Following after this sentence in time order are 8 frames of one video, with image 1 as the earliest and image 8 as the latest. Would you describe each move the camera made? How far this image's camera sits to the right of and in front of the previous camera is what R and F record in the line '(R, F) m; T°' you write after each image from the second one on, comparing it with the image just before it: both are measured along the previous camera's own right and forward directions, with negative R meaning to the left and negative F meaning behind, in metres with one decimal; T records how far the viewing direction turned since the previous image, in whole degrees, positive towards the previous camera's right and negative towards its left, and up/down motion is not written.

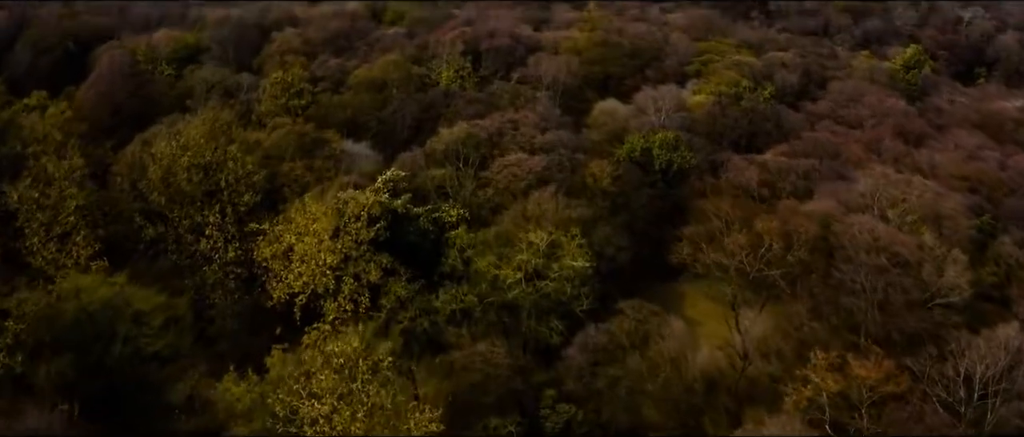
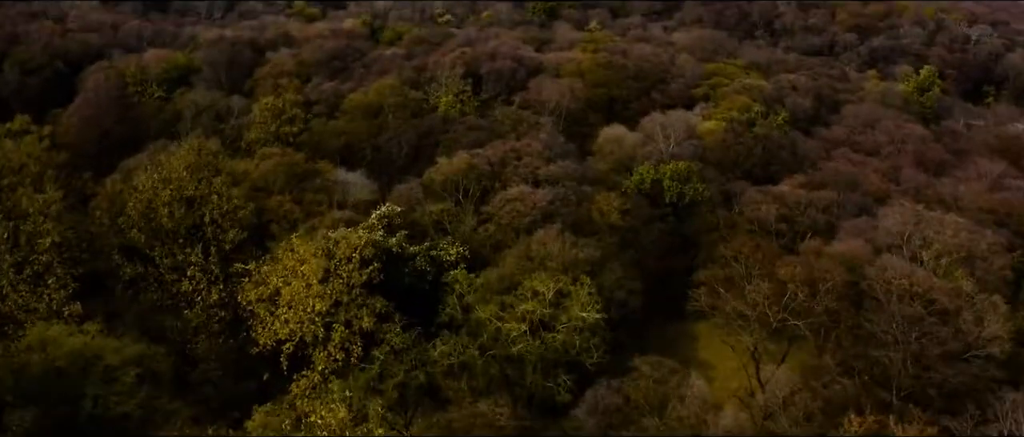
(-0.1, +1.5) m; 0°
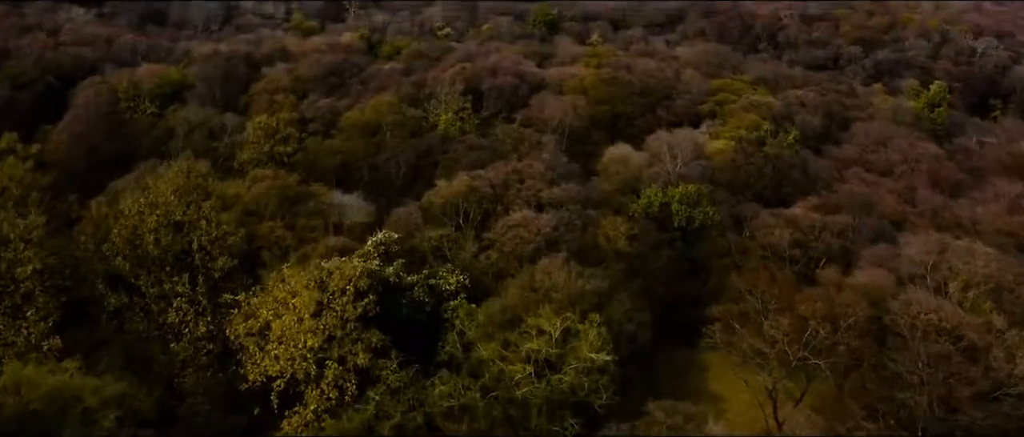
(-0.1, +1.0) m; 0°
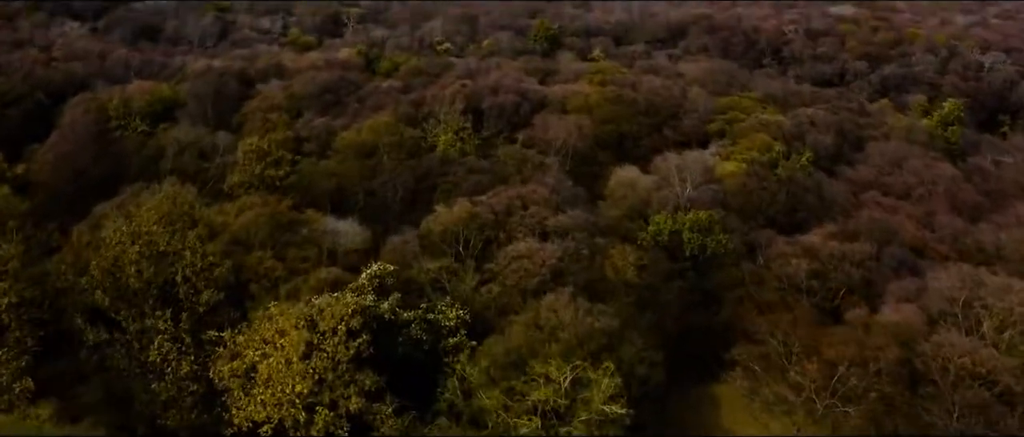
(-0.1, +1.3) m; 0°
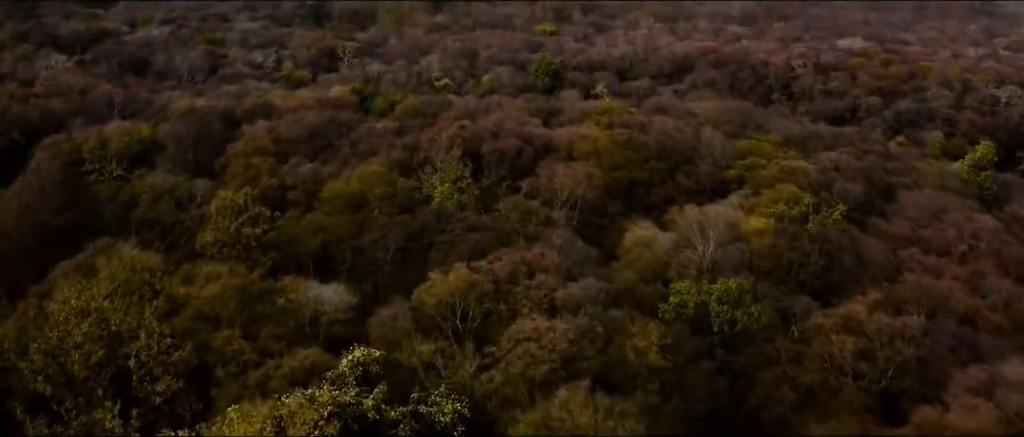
(-0.1, +2.8) m; 0°
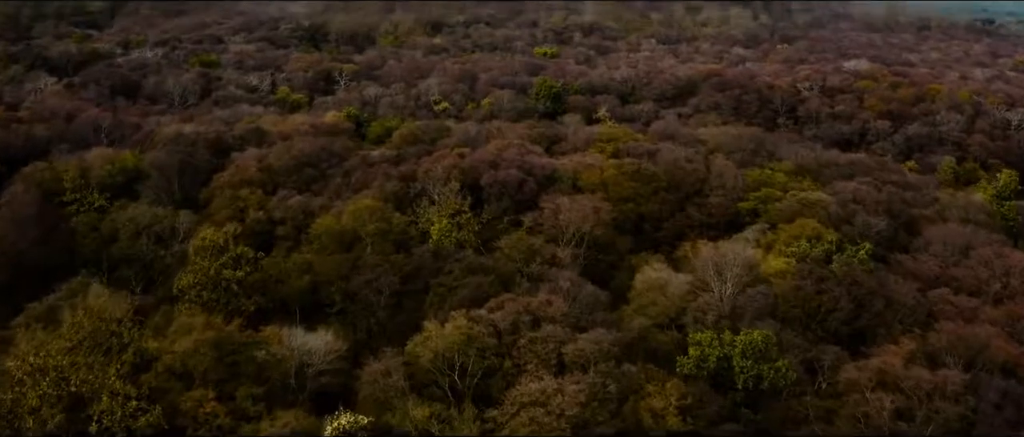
(-0.1, +1.8) m; 0°
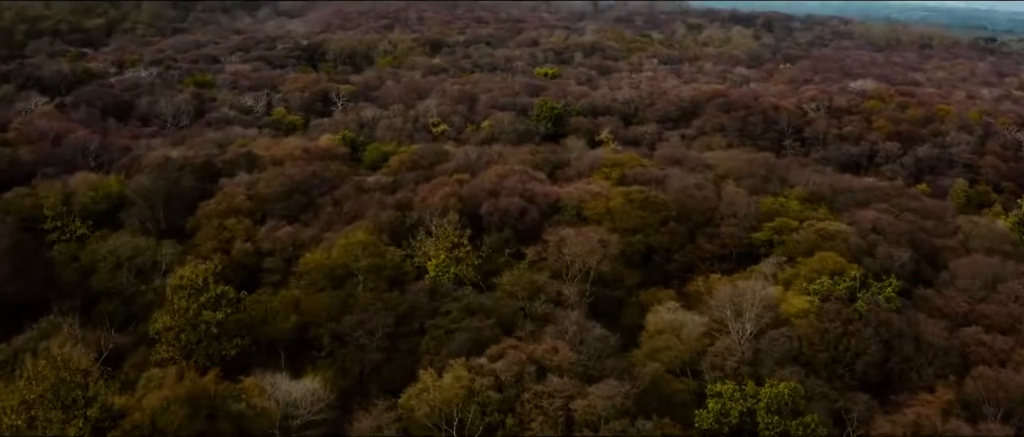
(-0.1, +1.6) m; 0°
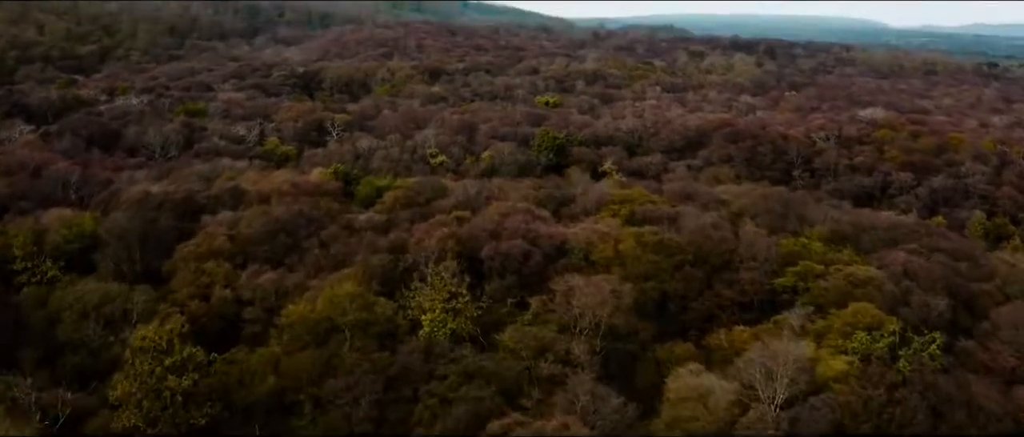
(-0.1, +2.3) m; 0°
